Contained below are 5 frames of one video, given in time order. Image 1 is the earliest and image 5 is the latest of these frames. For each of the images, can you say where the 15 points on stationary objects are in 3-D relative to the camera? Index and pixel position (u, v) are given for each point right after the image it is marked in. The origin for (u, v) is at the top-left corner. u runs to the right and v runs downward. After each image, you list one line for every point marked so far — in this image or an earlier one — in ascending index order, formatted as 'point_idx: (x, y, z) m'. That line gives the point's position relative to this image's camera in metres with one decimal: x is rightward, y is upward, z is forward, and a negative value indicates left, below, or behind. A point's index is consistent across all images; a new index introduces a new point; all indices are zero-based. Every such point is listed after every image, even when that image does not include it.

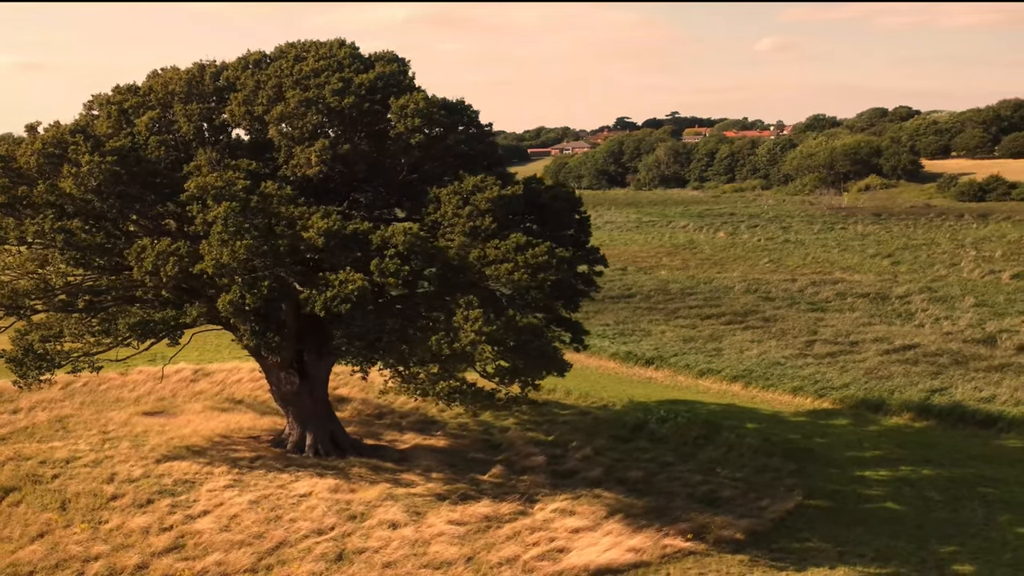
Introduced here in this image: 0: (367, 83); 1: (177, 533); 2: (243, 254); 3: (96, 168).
0: (-2.7, +3.8, +13.5) m
1: (-5.1, -3.8, +11.0) m
2: (-3.7, +0.5, +10.0) m
3: (-6.5, +1.9, +11.3) m
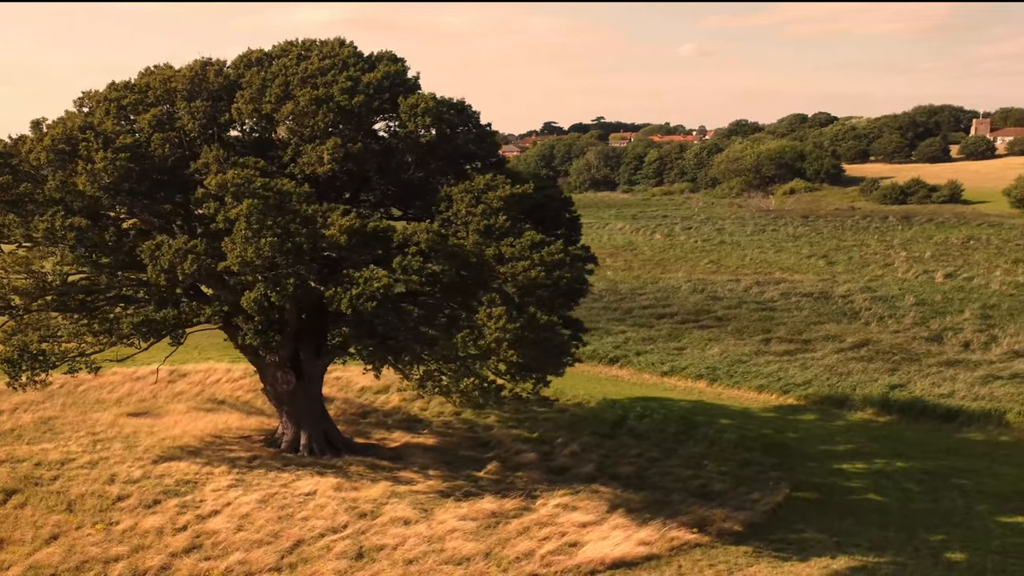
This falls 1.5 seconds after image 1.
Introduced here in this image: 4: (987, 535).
0: (-2.6, +3.9, +13.5) m
1: (-4.8, -3.8, +10.9) m
2: (-3.4, +0.5, +10.0) m
3: (-6.3, +1.9, +11.2) m
4: (+10.3, -5.3, +15.5) m
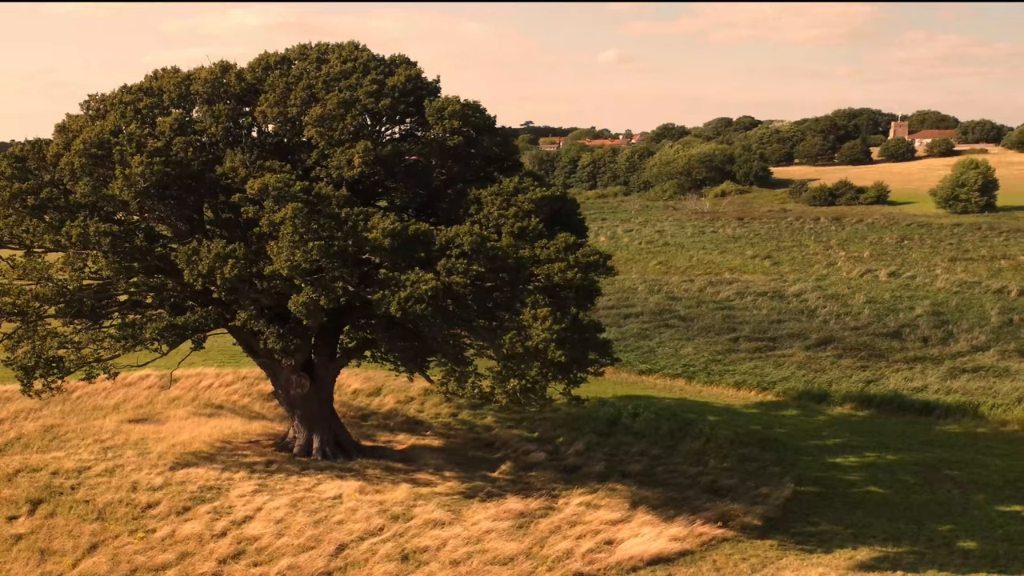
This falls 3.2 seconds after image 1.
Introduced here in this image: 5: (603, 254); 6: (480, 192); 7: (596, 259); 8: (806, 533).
0: (-2.1, +3.8, +13.5) m
1: (-4.2, -3.8, +10.8) m
2: (-2.7, +0.5, +9.9) m
3: (-5.7, +1.9, +11.0) m
4: (+10.7, -5.3, +16.0) m
5: (+1.4, +0.6, +11.7) m
6: (-0.6, +1.7, +12.9) m
7: (+1.4, +0.5, +11.6) m
8: (+5.9, -5.0, +14.4) m
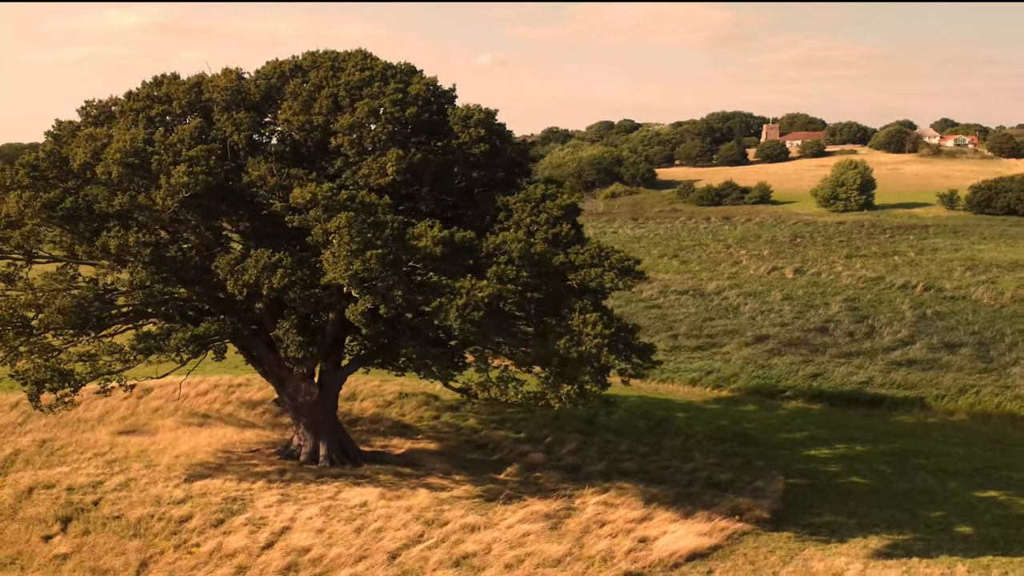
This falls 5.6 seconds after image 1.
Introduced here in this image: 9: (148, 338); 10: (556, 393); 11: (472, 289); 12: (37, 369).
0: (-1.7, +3.7, +13.5) m
1: (-3.5, -4.0, +10.8) m
2: (-2.0, +0.3, +10.0) m
3: (-5.0, +1.7, +10.8) m
4: (+11.1, -5.3, +17.0) m
5: (+2.1, +0.5, +12.0) m
6: (-0.1, +1.6, +13.1) m
7: (+2.0, +0.4, +12.0) m
8: (+6.4, -5.0, +15.1) m
9: (-6.8, -0.9, +13.3) m
10: (+0.4, -1.7, +11.6) m
11: (-0.6, 0.0, +10.3) m
12: (-8.8, -1.5, +13.2) m
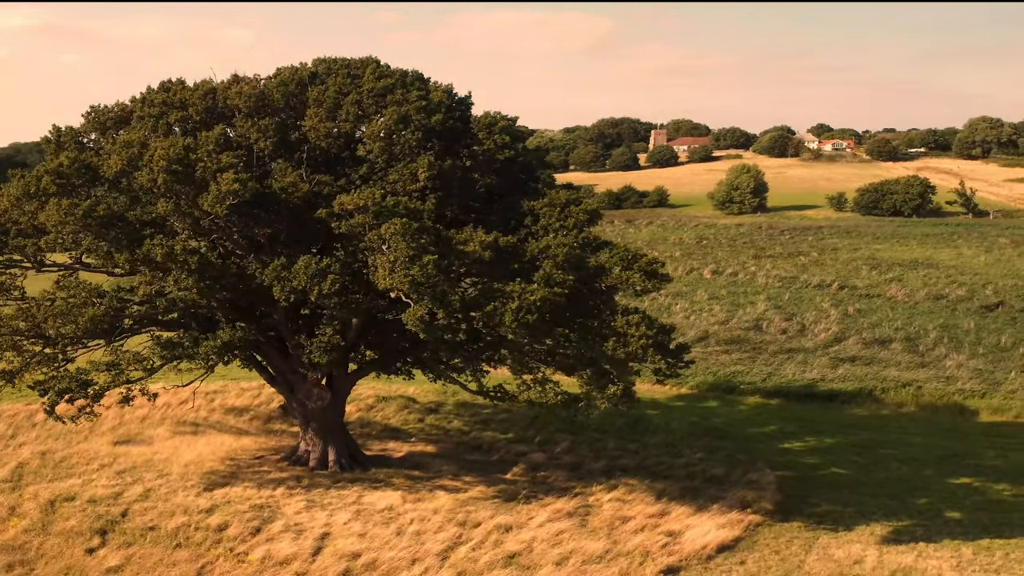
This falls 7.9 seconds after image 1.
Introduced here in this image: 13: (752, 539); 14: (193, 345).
0: (-1.2, +3.6, +13.8) m
1: (-2.7, -4.1, +10.9) m
2: (-1.3, +0.2, +10.2) m
3: (-4.4, +1.6, +10.9) m
4: (+11.3, -5.2, +18.1) m
5: (+2.6, +0.4, +12.5) m
6: (+0.4, +1.5, +13.4) m
7: (+2.6, +0.3, +12.4) m
8: (+6.8, -5.0, +15.8) m
9: (-6.3, -1.1, +13.2) m
10: (+1.1, -1.8, +12.0) m
11: (+0.1, -0.1, +10.6) m
12: (-8.3, -1.7, +13.0) m
13: (+4.5, -4.7, +13.3) m
14: (-6.0, -1.1, +13.3) m
